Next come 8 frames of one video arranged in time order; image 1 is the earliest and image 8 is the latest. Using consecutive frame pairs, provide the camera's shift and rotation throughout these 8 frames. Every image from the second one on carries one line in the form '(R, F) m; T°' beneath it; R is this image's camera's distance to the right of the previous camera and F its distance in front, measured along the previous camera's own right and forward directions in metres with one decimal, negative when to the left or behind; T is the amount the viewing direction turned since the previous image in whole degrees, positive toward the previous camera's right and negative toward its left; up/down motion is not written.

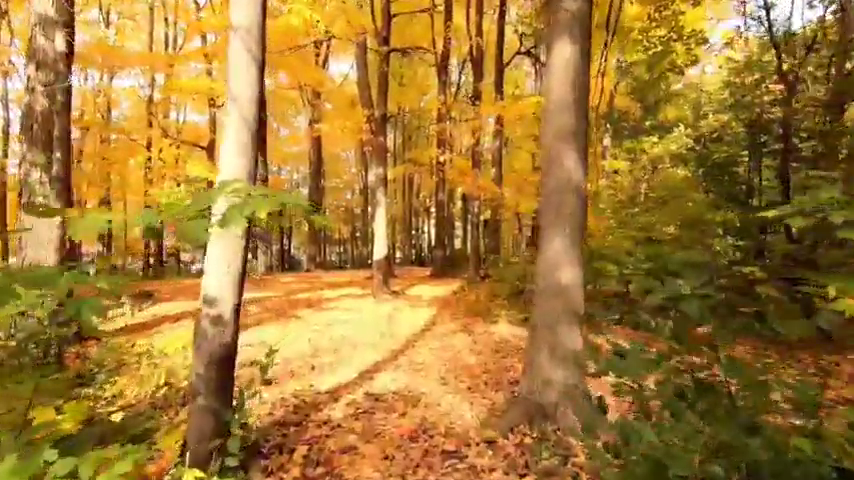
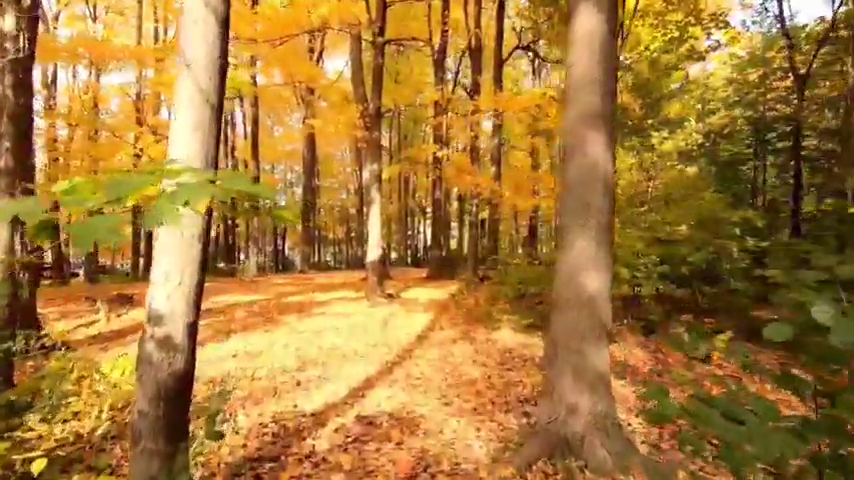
(0.0, +0.6) m; 0°
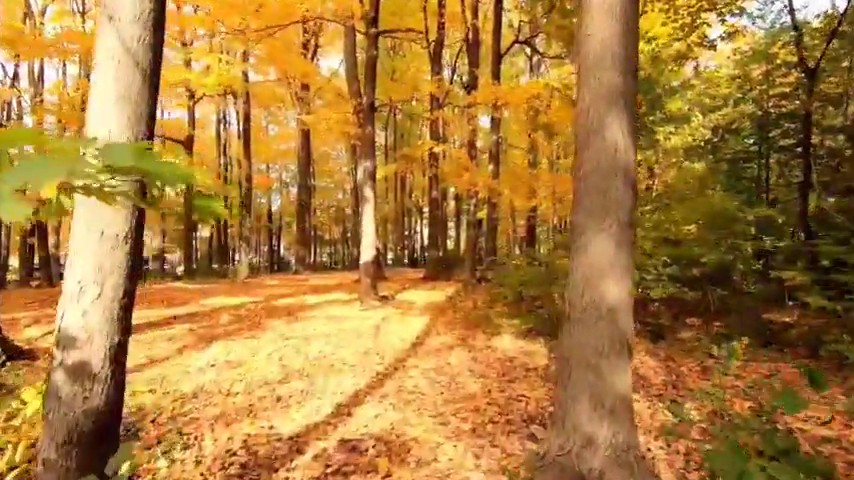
(0.0, +0.5) m; 0°
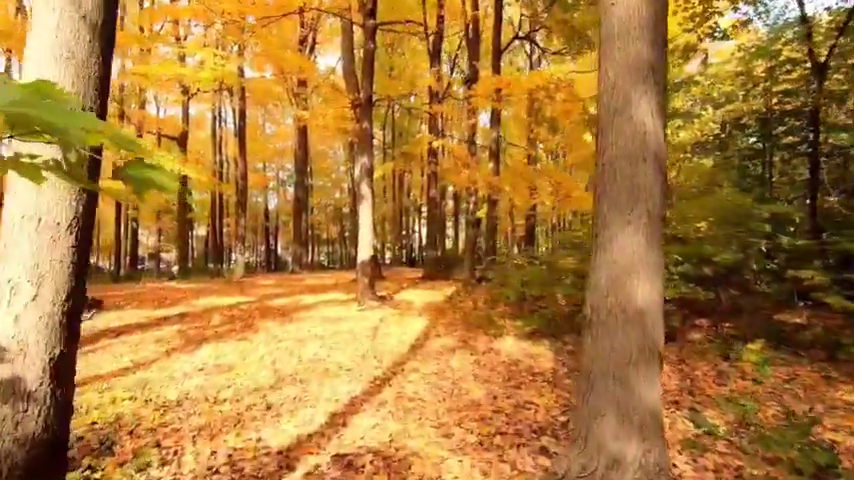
(0.0, +0.4) m; 0°
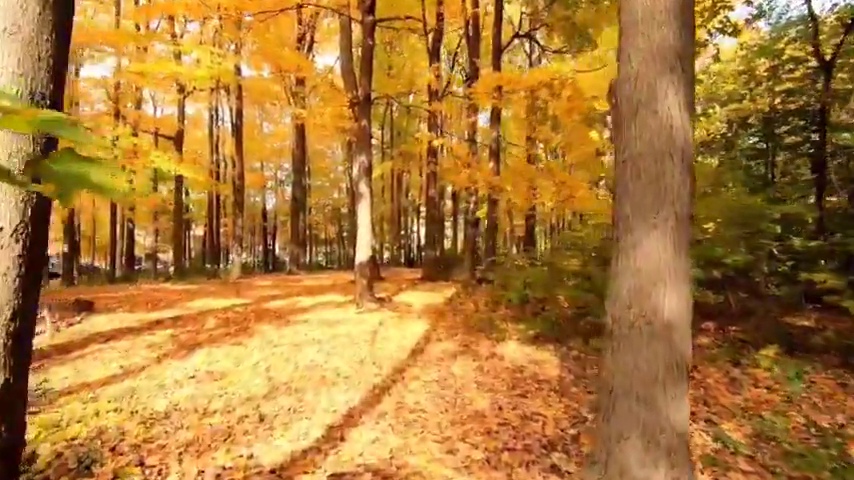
(0.0, +0.3) m; 0°
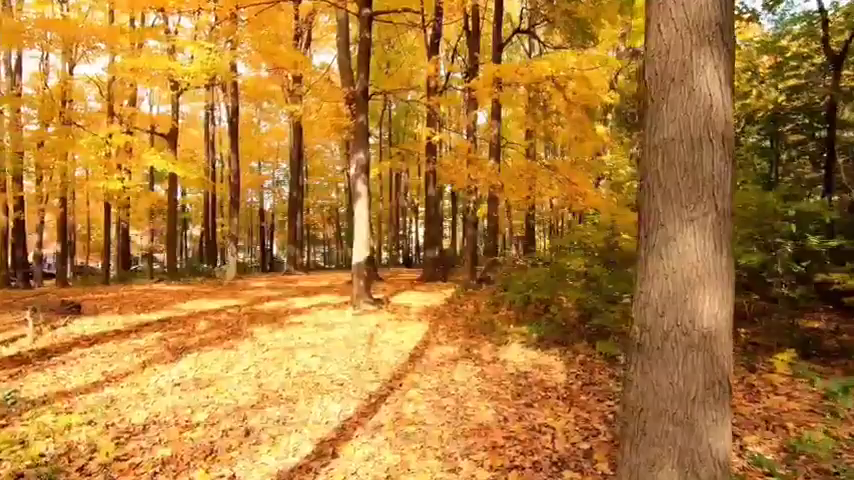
(0.0, +0.3) m; 0°
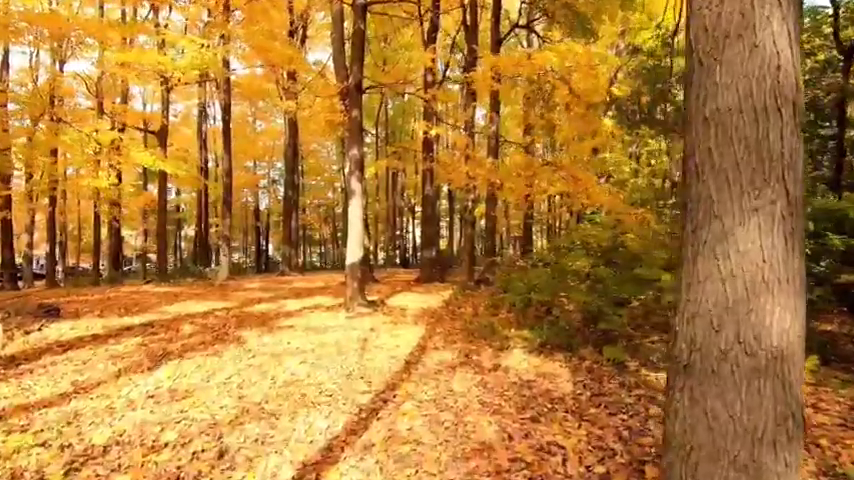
(0.0, +0.5) m; 0°
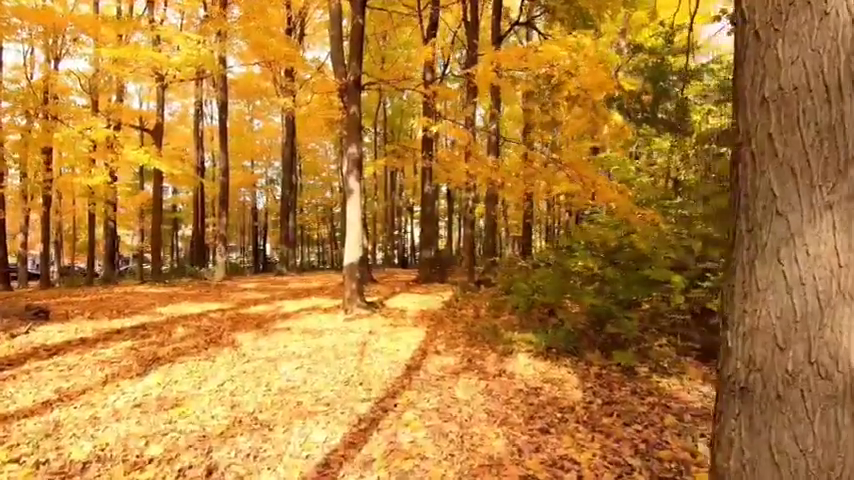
(0.0, +0.3) m; 0°
